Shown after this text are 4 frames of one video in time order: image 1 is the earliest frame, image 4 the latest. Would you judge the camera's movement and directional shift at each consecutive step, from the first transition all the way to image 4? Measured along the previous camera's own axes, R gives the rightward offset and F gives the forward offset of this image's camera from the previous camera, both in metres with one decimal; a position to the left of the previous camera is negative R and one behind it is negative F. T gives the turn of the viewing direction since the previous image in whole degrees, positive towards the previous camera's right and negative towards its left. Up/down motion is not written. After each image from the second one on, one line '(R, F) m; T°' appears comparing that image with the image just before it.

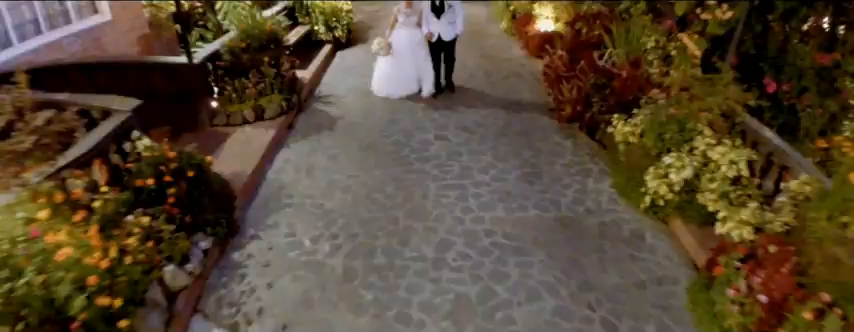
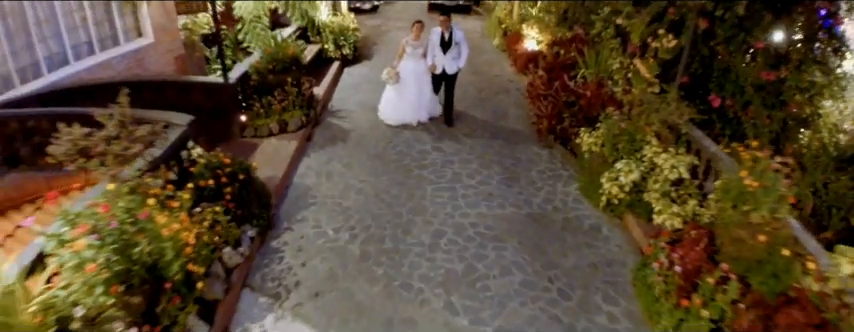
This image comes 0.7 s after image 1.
(0.0, -0.8) m; 0°
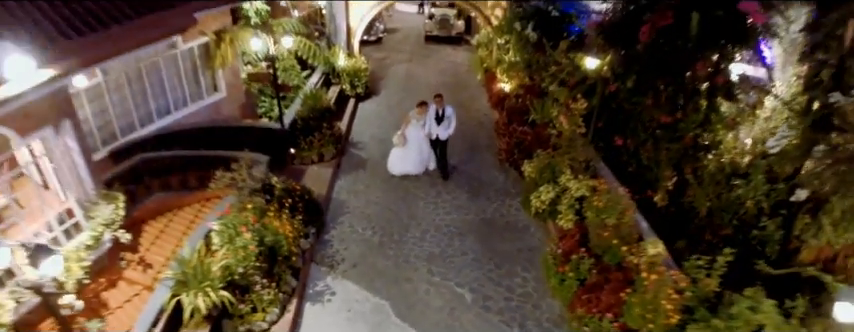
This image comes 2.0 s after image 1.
(+0.2, -2.6) m; 0°
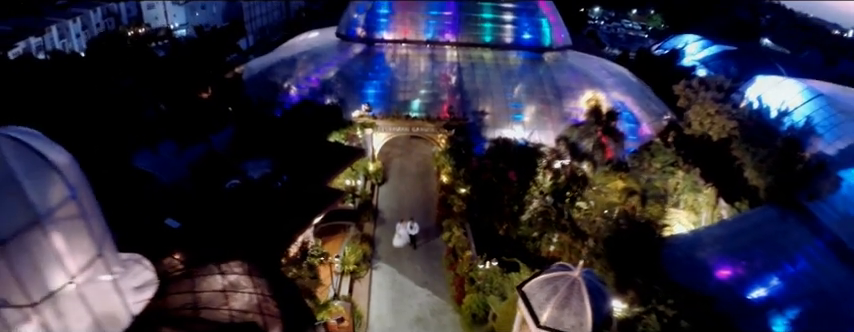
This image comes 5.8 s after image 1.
(+0.8, -15.7) m; +2°
